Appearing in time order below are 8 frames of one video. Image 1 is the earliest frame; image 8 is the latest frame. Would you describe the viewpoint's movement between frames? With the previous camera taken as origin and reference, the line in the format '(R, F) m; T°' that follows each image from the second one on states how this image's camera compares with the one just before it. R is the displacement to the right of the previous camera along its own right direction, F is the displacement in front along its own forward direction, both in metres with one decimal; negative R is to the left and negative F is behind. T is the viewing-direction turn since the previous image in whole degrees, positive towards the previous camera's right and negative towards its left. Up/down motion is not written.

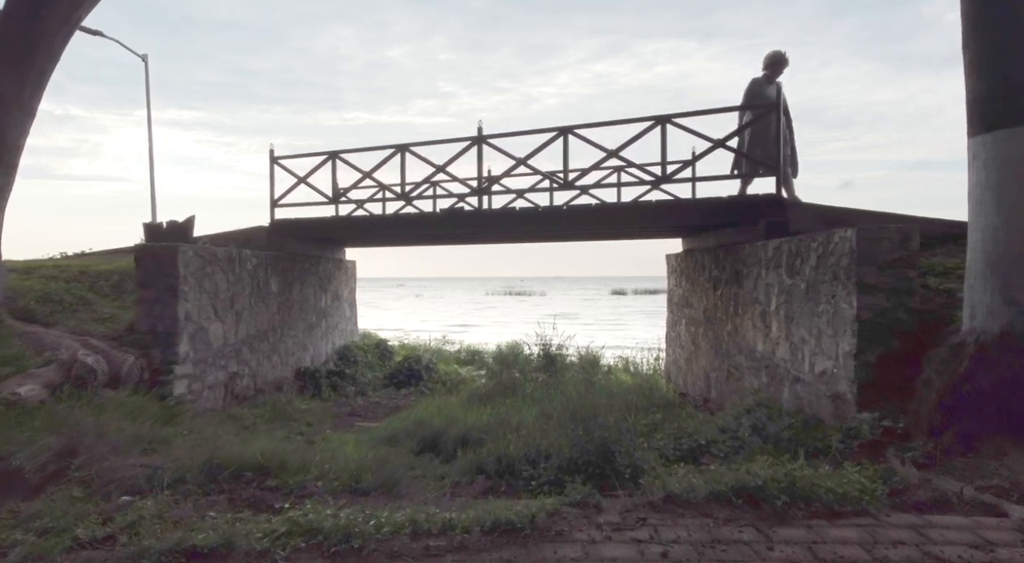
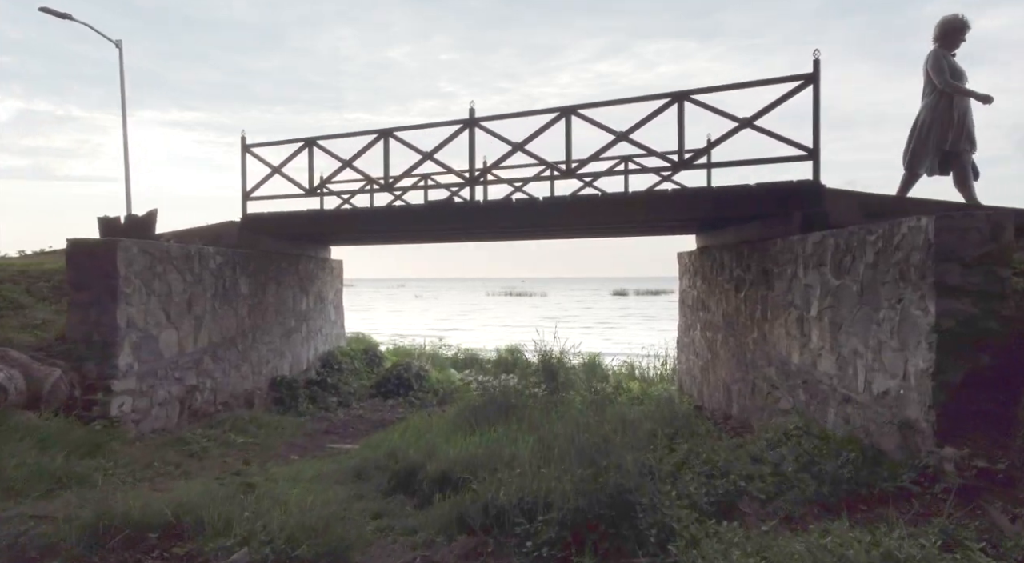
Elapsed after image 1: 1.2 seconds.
(0.0, +0.8) m; 0°
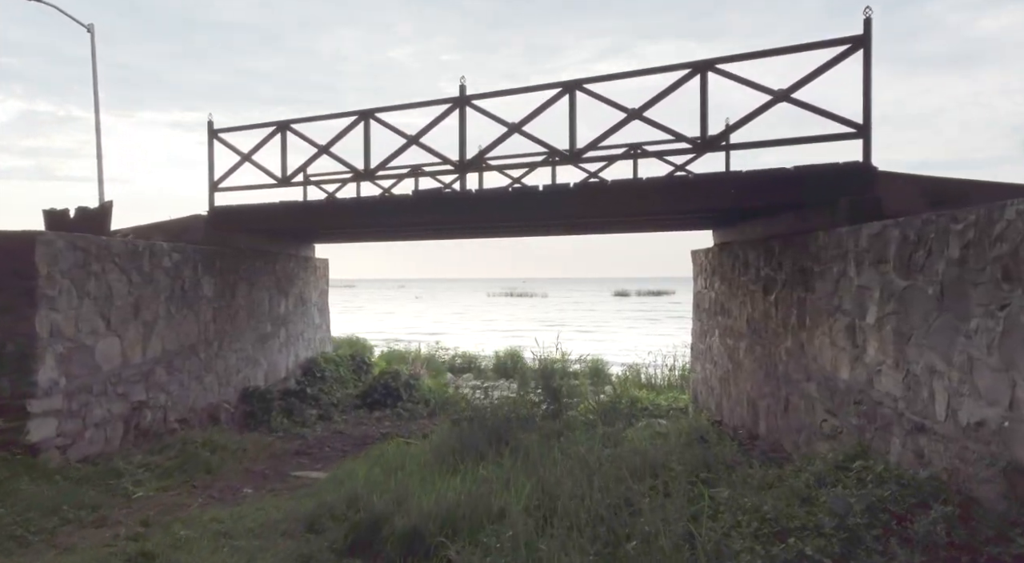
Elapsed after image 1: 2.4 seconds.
(0.0, +0.8) m; 0°
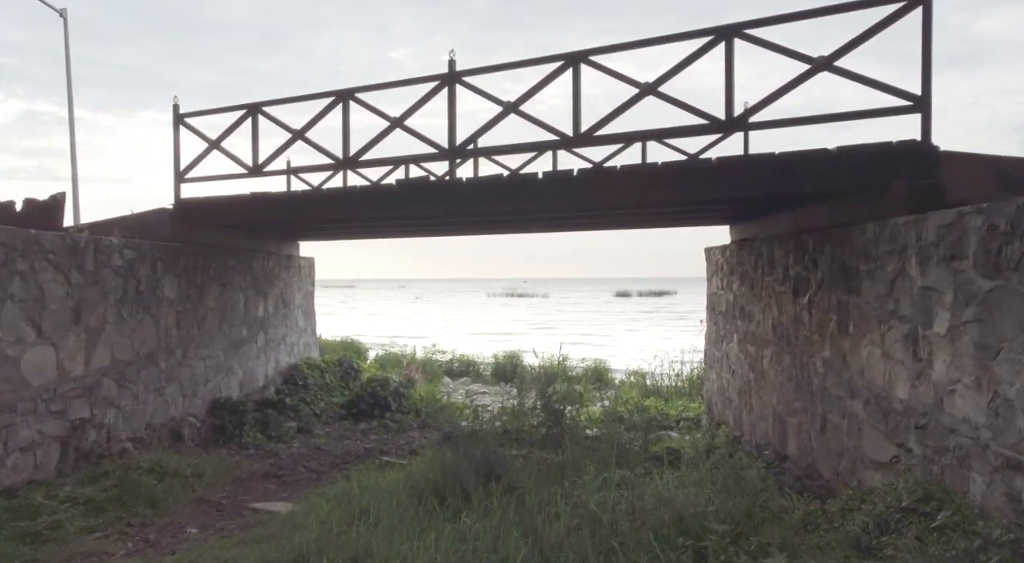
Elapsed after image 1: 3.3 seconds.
(0.0, +0.6) m; 0°
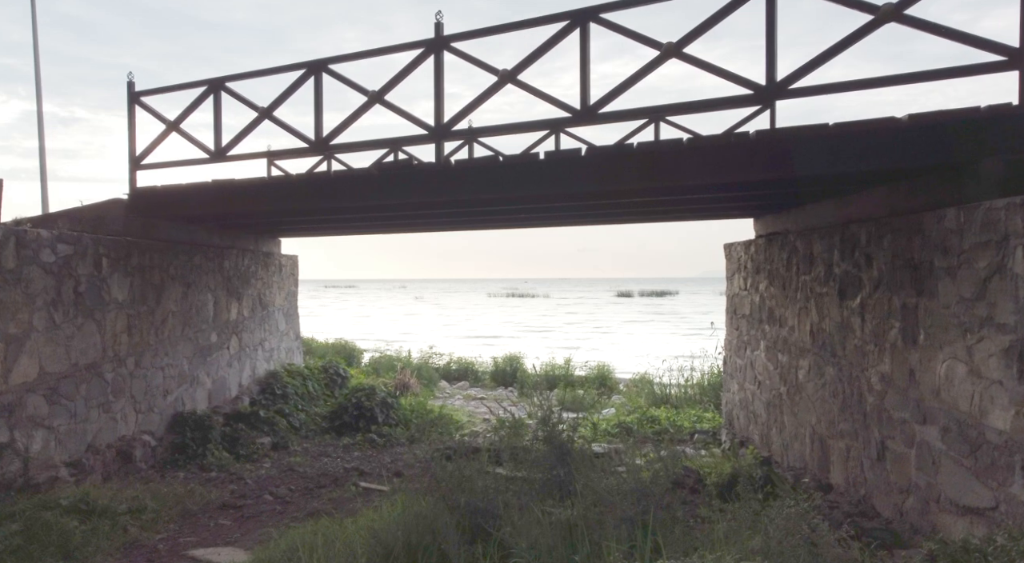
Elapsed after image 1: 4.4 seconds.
(0.0, +0.7) m; 0°
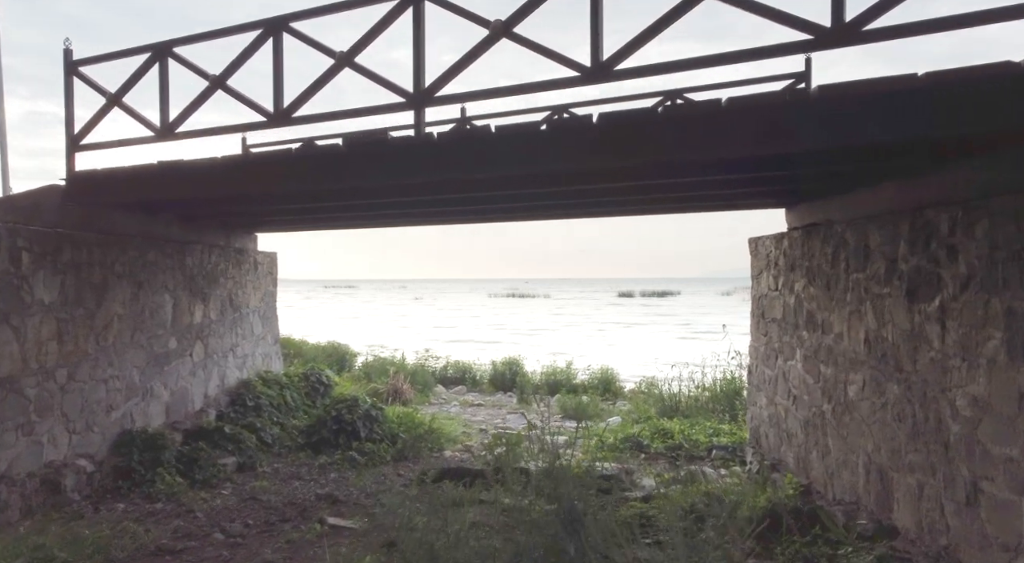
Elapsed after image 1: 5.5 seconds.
(0.0, +0.7) m; 0°
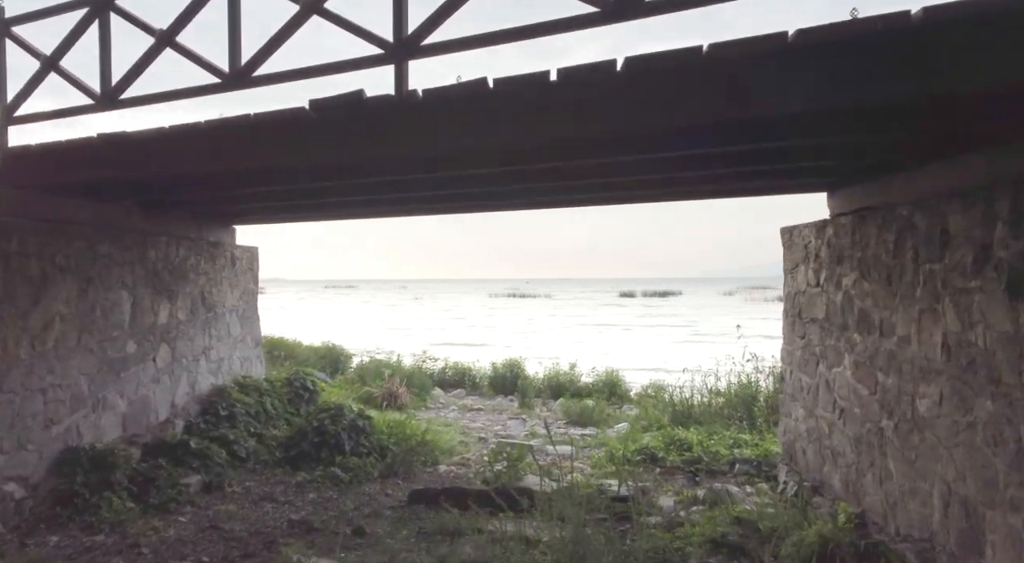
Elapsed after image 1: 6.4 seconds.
(0.0, +0.6) m; 0°
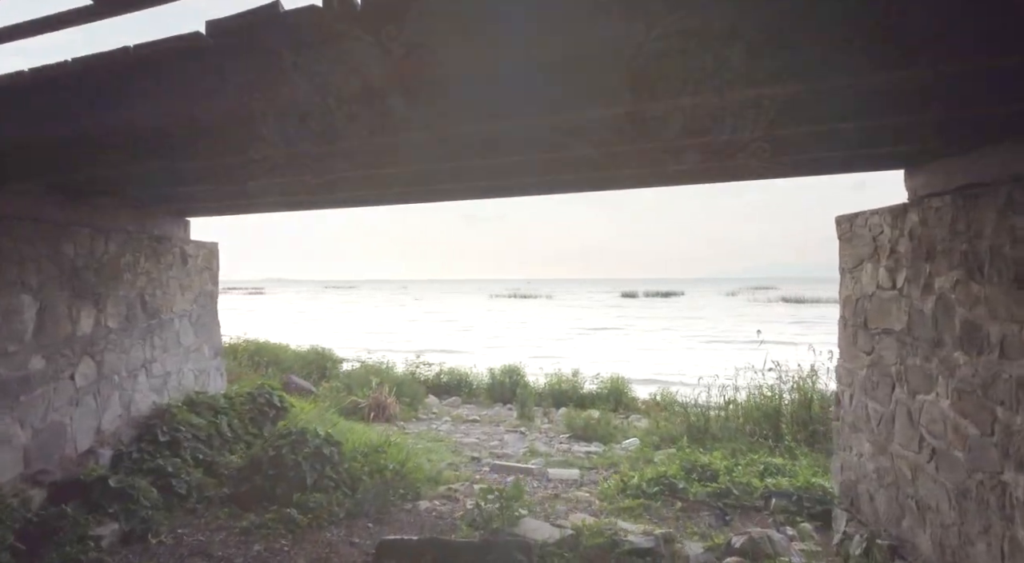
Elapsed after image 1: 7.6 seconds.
(+0.1, +0.9) m; 0°
